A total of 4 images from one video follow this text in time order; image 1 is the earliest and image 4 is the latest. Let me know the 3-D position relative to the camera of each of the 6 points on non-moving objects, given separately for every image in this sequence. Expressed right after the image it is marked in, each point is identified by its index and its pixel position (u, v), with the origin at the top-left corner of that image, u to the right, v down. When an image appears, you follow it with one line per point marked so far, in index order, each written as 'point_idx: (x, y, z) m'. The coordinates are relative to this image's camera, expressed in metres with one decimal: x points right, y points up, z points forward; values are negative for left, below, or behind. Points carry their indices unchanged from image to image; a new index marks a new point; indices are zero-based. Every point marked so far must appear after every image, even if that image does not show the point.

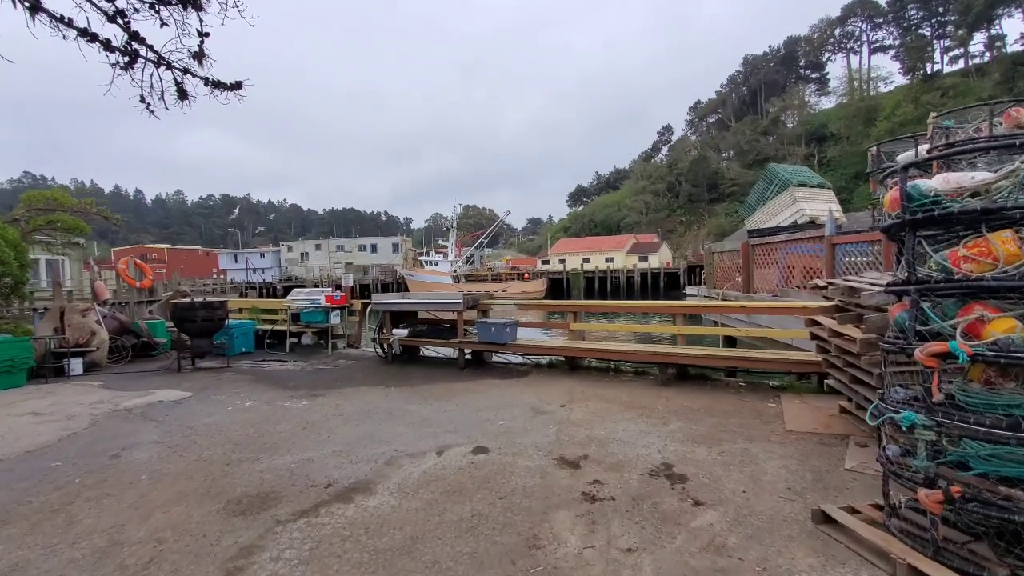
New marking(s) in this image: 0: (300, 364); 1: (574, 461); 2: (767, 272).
0: (-3.7, -1.3, +8.6) m
1: (+0.5, -1.3, +3.8) m
2: (+4.7, +0.3, +9.0) m
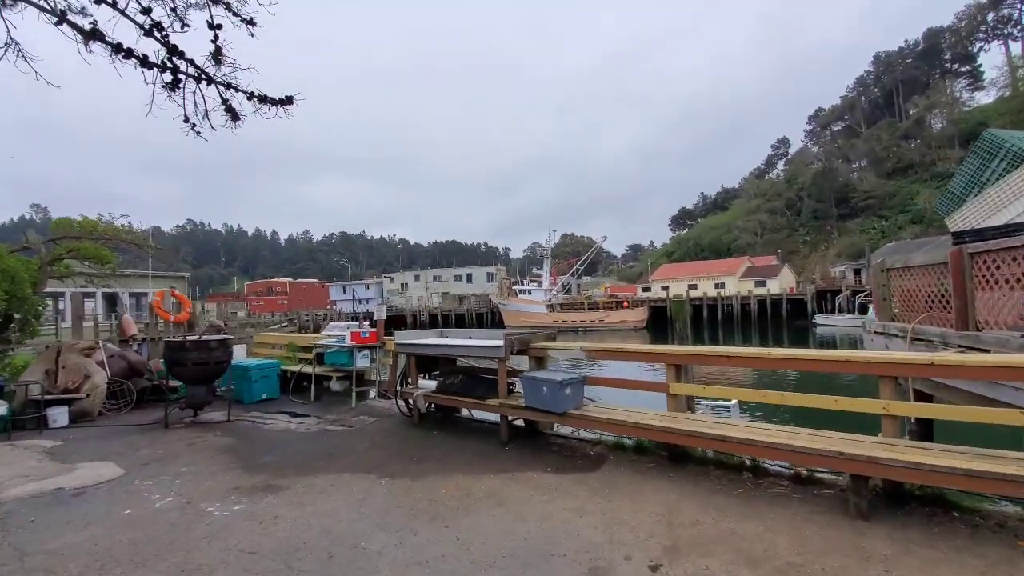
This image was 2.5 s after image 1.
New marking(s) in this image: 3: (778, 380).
0: (-2.7, -1.8, +6.7) m
1: (+0.4, -1.5, +1.1) m
2: (+5.5, -0.1, +5.5) m
3: (+7.6, -2.6, +14.0) m
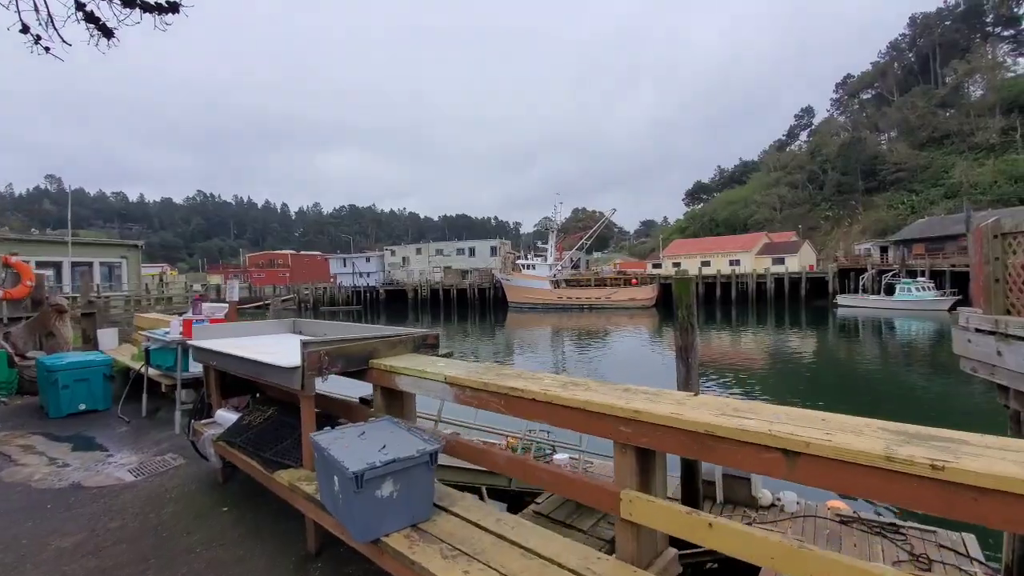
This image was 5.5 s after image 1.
0: (-3.7, -1.5, +4.3) m
1: (-0.7, -1.5, -1.4) m
2: (+4.6, +0.1, +2.8) m
3: (+6.8, -2.0, +11.4) m
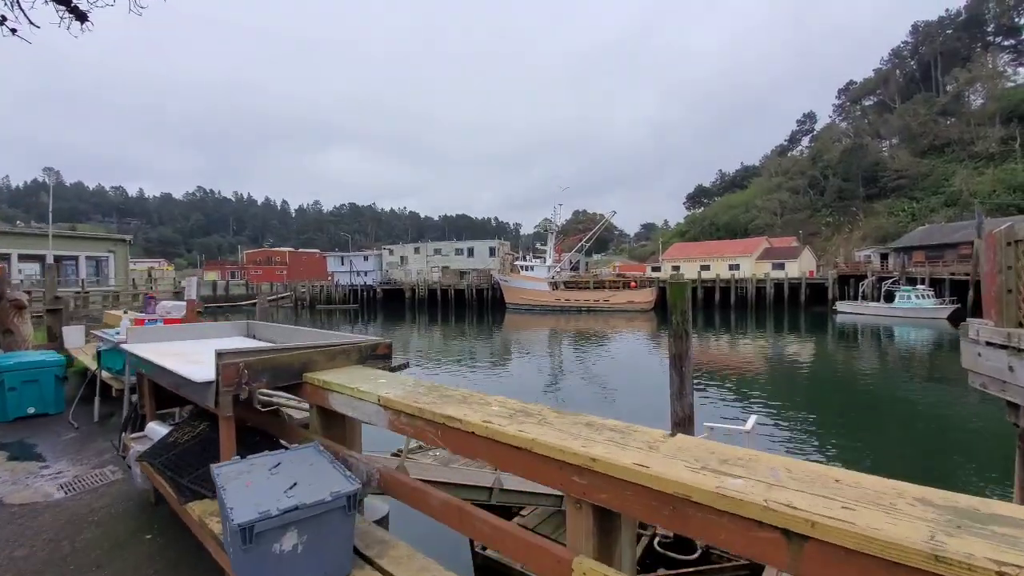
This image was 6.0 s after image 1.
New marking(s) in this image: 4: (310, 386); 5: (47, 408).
0: (-3.9, -1.5, +3.9) m
1: (-0.9, -1.5, -1.7) m
2: (+4.4, 0.0, +2.5) m
3: (+6.6, -2.2, +11.0) m
4: (-0.9, -0.5, +2.4) m
5: (-5.1, -1.3, +5.3) m
